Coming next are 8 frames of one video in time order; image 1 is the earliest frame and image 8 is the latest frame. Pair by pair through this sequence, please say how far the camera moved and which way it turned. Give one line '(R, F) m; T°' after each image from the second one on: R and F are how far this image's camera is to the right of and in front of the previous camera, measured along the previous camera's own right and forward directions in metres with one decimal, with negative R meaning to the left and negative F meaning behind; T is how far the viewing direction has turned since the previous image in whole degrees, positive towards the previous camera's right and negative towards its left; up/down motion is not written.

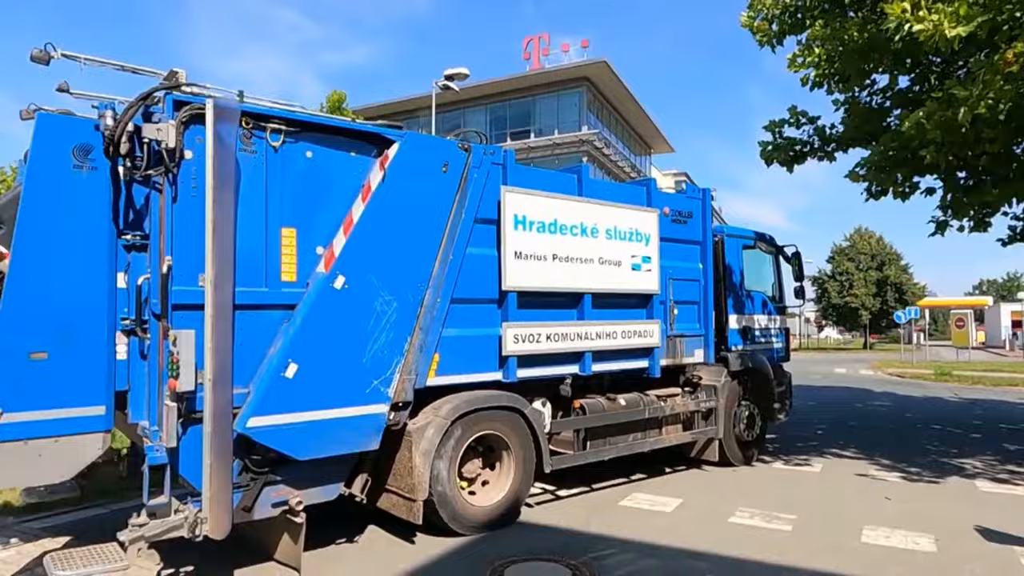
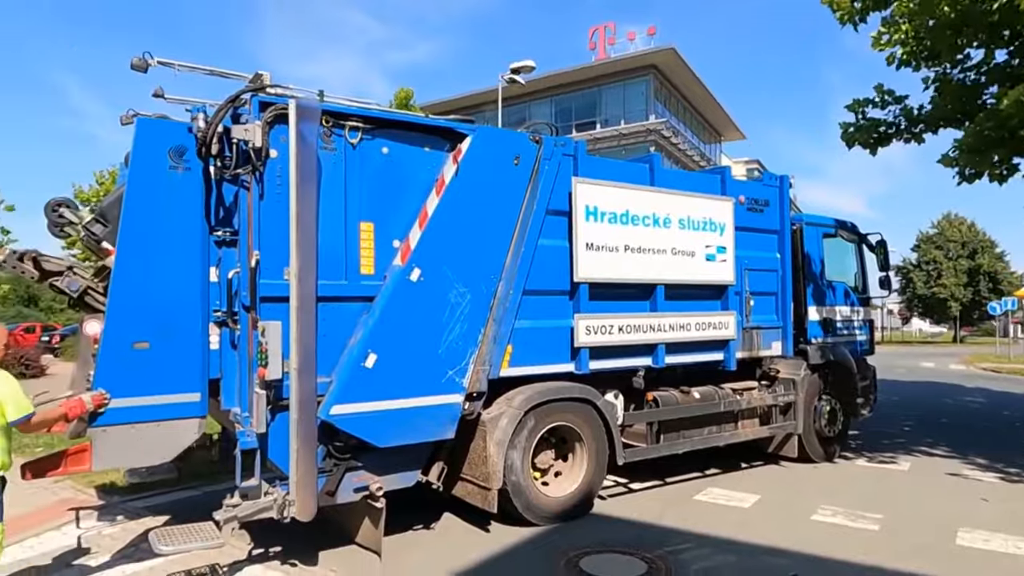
(-0.1, 0.0) m; -6°
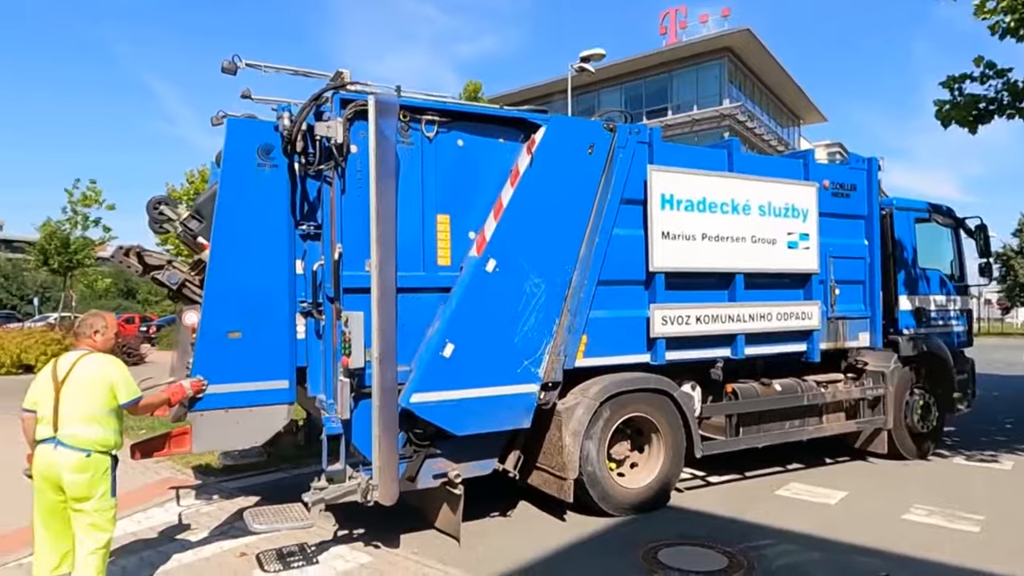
(0.0, 0.0) m; -6°
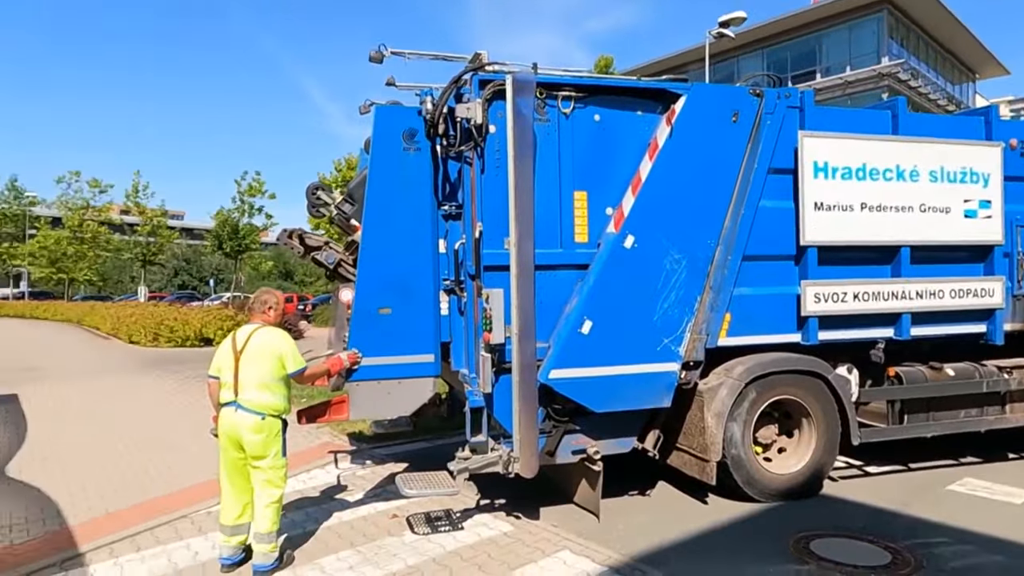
(-0.1, 0.0) m; -11°
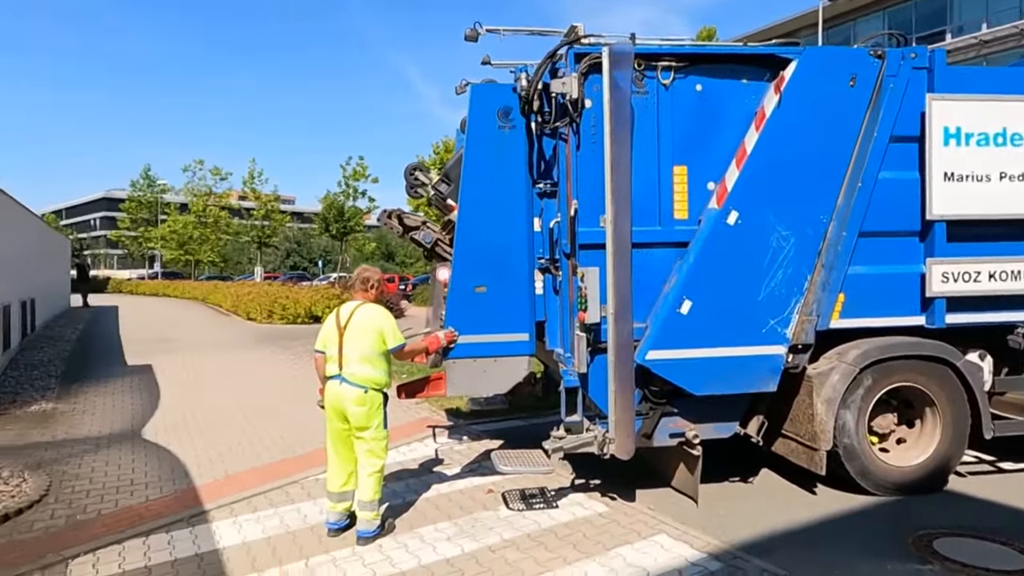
(0.0, 0.0) m; -8°
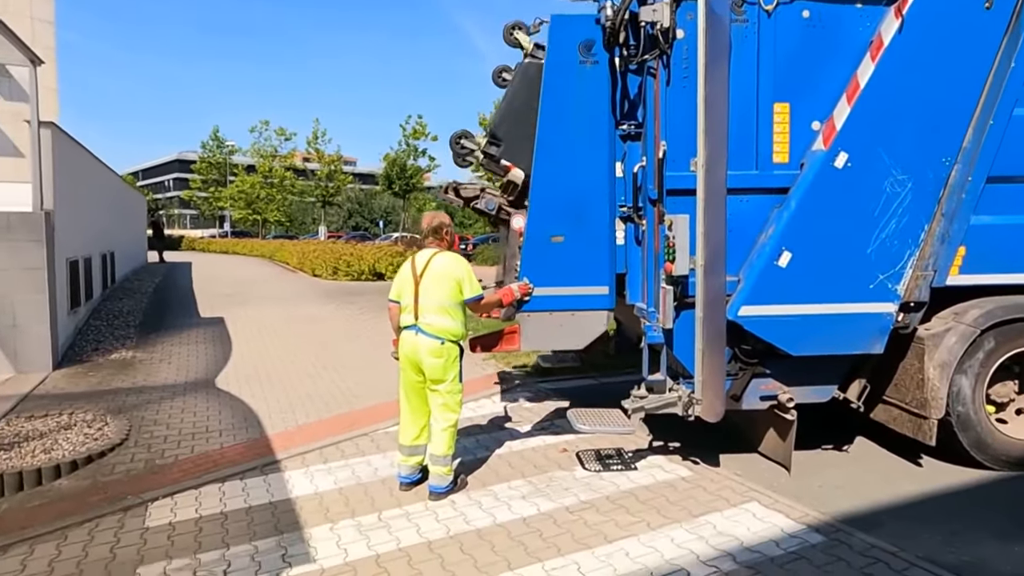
(-0.2, +0.3) m; -5°
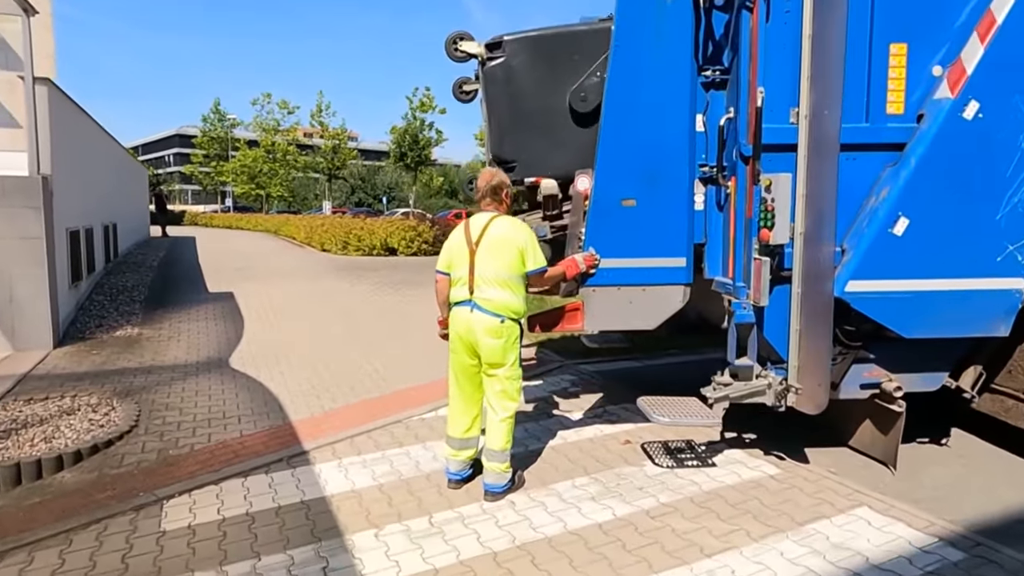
(-0.4, +0.6) m; 0°
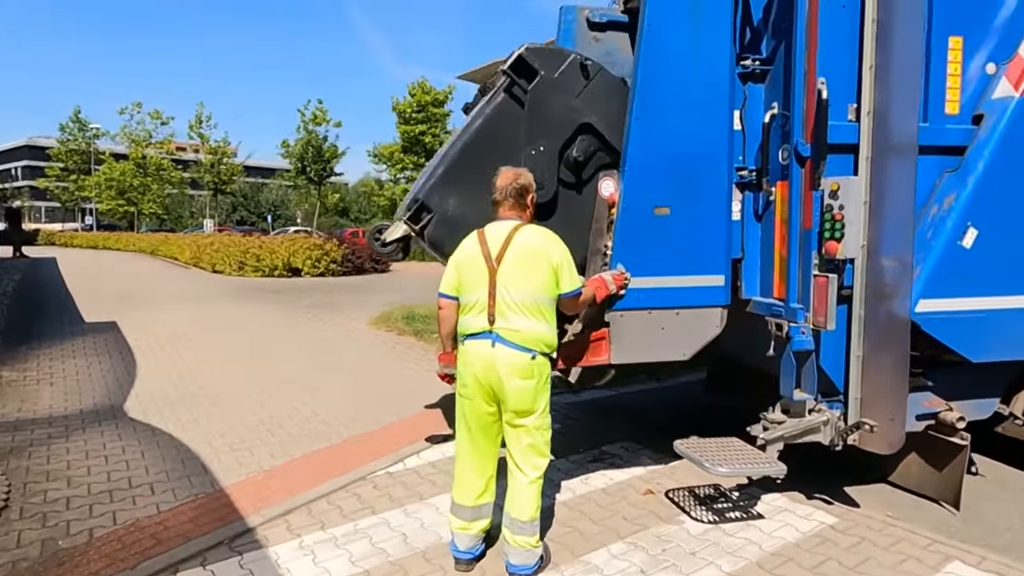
(-0.7, +0.9) m; +10°
